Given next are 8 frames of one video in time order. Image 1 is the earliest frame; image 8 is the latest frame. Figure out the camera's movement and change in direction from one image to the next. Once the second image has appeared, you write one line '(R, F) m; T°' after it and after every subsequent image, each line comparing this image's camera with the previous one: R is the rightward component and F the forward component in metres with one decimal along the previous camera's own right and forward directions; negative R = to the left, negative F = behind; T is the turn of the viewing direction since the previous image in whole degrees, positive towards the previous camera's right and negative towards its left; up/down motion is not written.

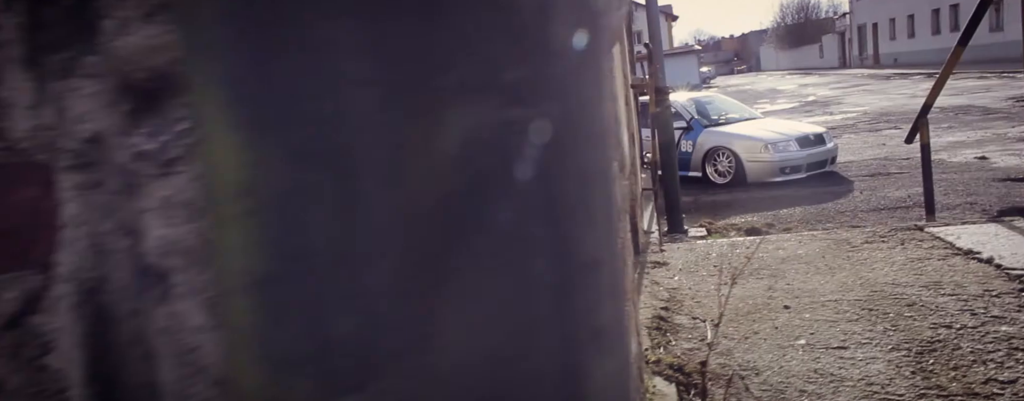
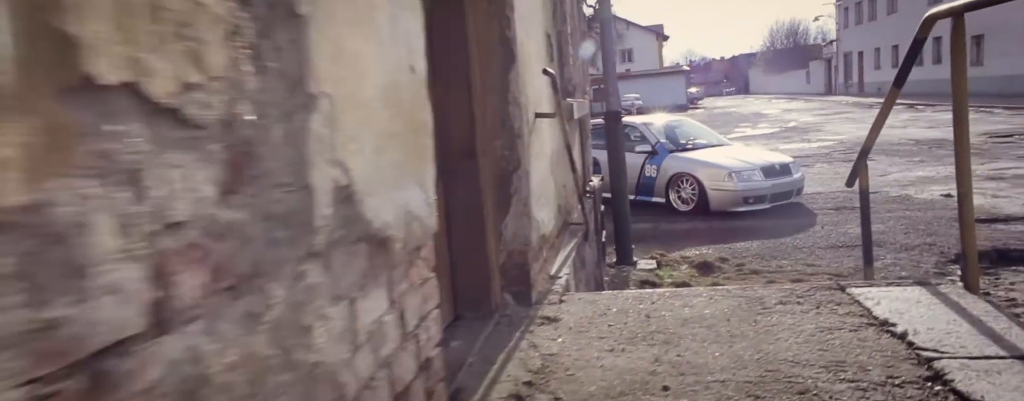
(+0.5, +0.4) m; +1°
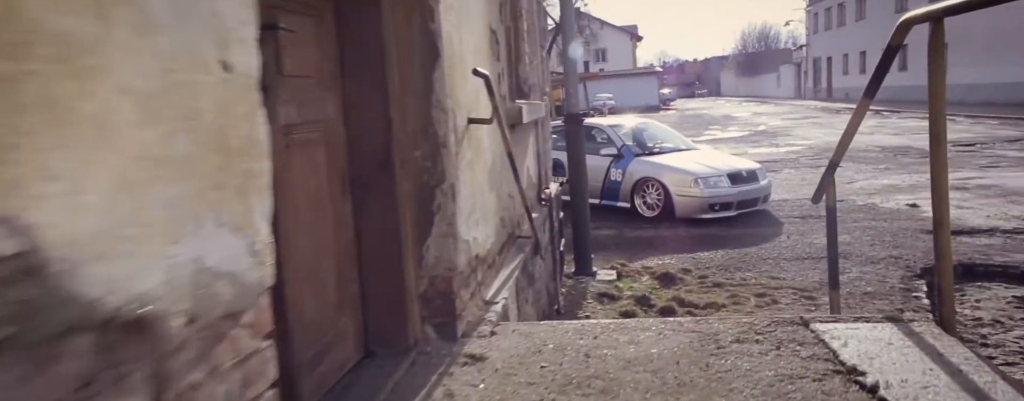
(+0.2, +0.4) m; +2°
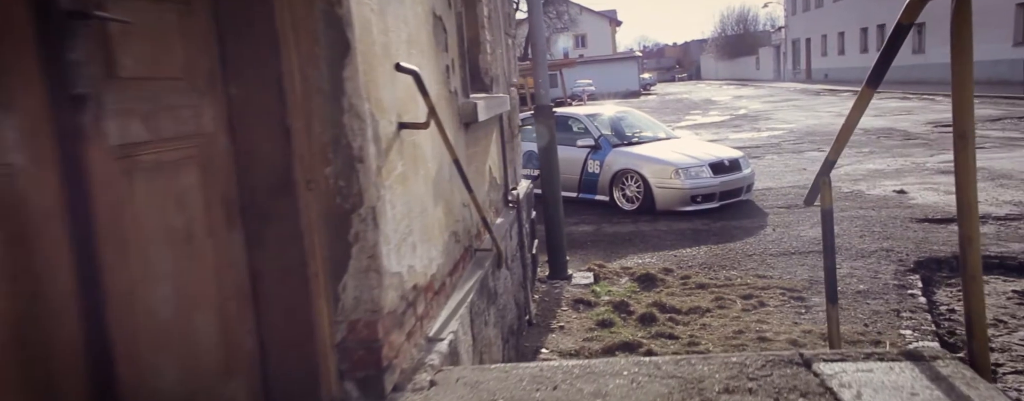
(+0.2, +0.5) m; +1°
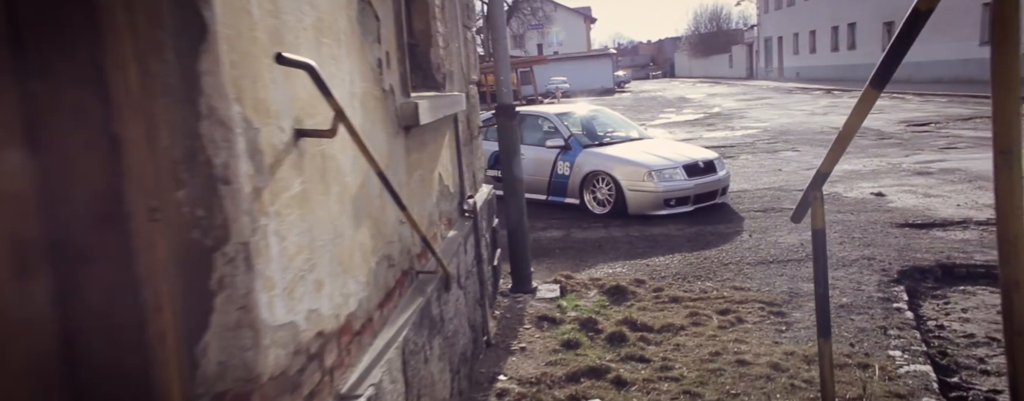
(+0.2, +0.5) m; +2°
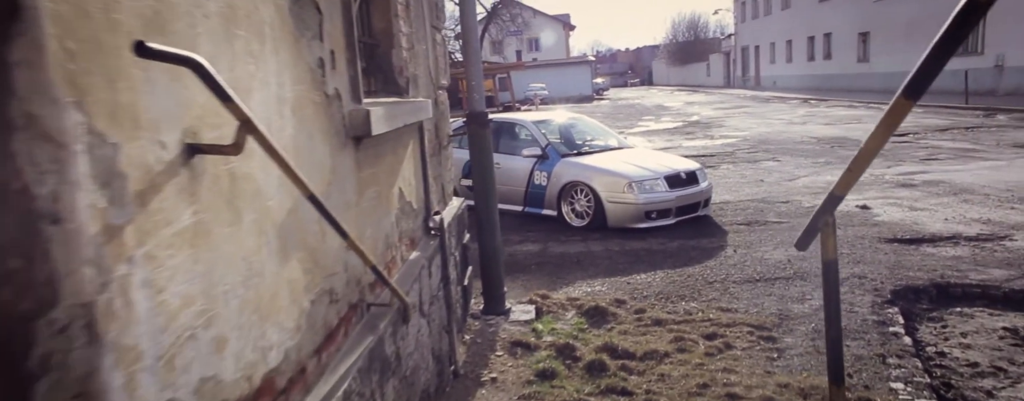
(+0.1, +0.4) m; +2°
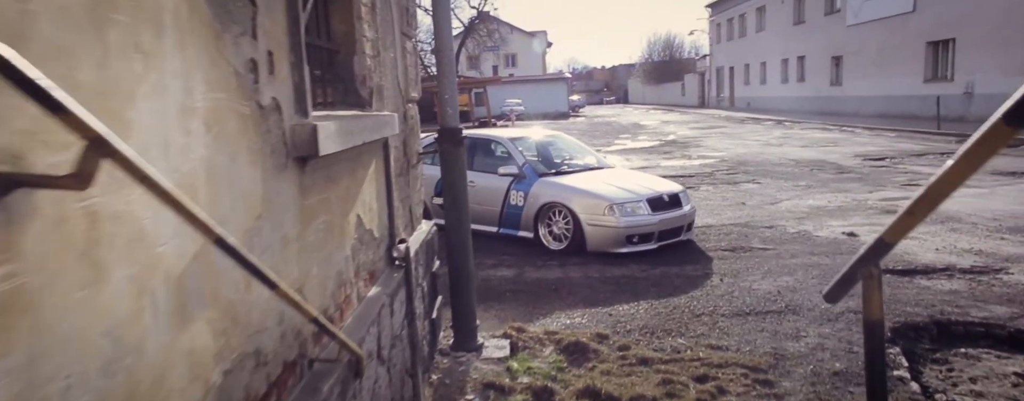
(0.0, +0.5) m; +2°
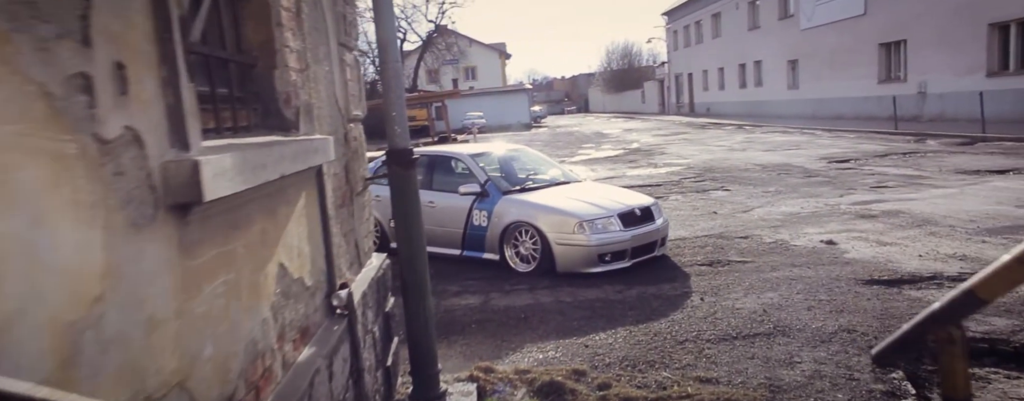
(0.0, +0.6) m; +3°
